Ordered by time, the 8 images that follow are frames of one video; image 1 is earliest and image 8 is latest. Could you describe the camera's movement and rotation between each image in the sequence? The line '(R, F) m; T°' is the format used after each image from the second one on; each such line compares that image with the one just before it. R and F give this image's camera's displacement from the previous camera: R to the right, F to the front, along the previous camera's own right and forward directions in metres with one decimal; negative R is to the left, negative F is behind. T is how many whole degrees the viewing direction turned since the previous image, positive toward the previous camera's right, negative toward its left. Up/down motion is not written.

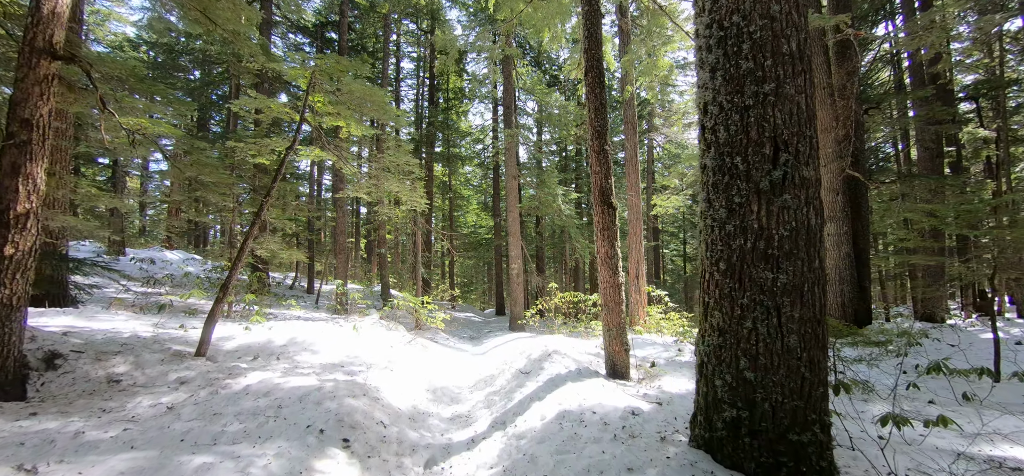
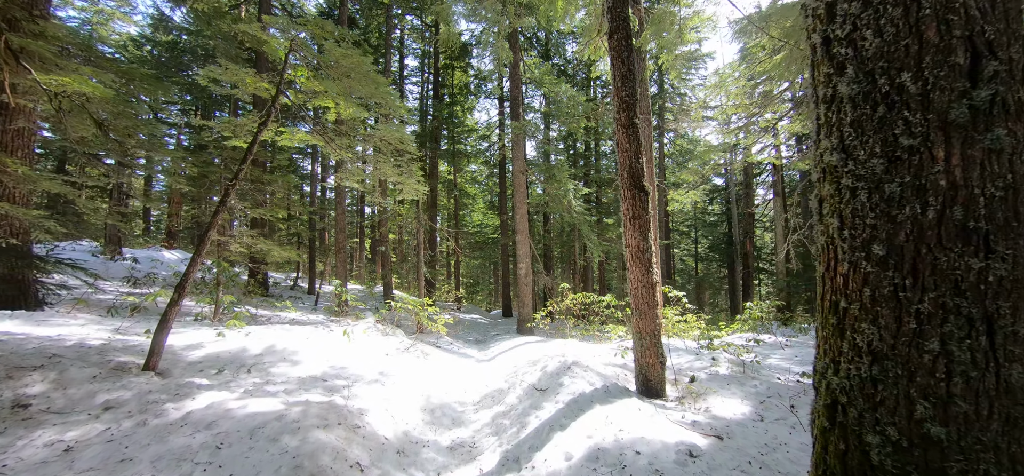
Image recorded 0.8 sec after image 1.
(0.0, +0.6) m; -1°
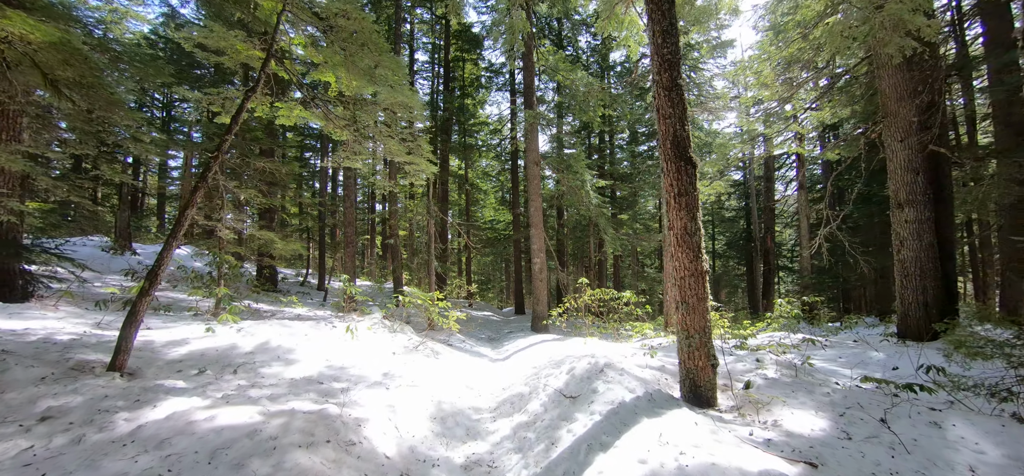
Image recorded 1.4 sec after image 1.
(-0.1, +0.4) m; -1°
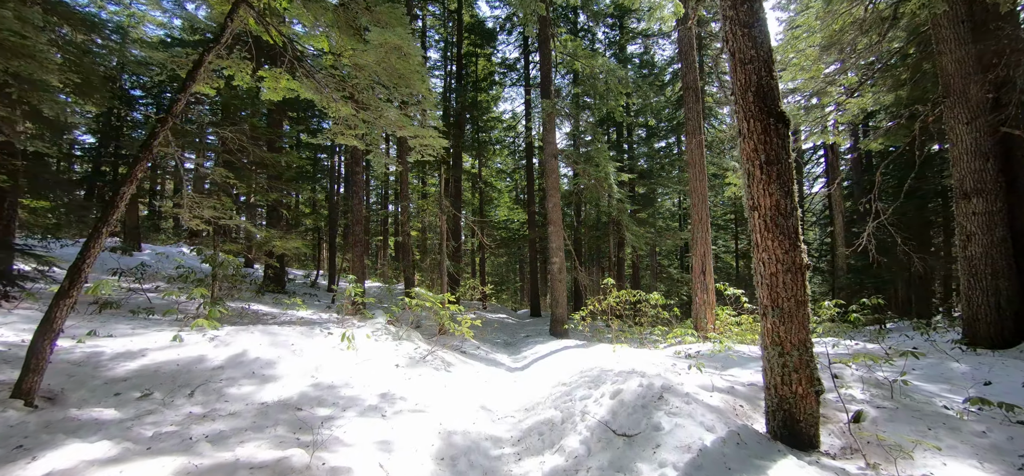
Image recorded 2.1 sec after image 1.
(-0.1, +0.6) m; -2°
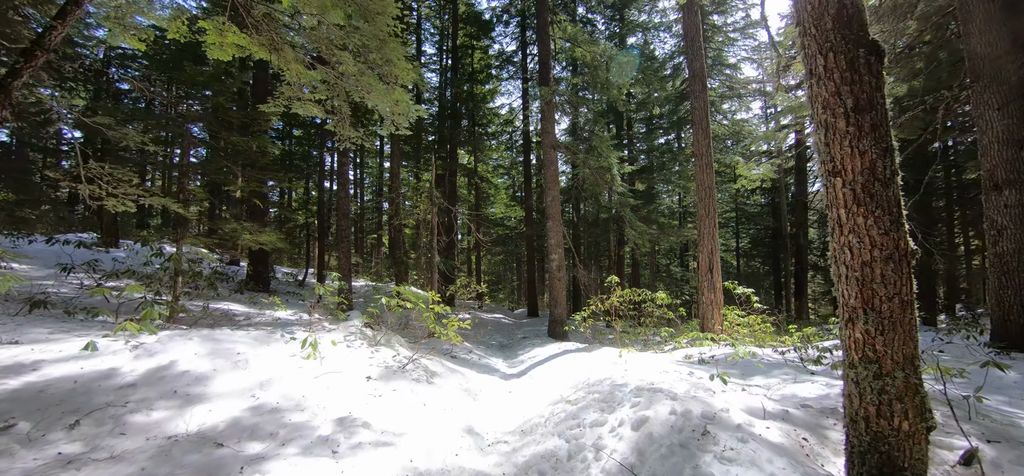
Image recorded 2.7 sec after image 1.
(0.0, +0.5) m; 0°
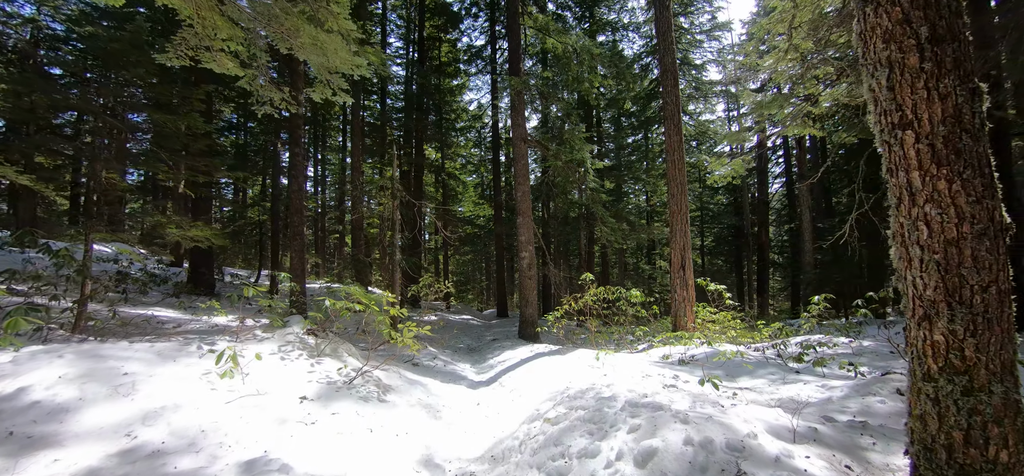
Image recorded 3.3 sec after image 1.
(0.0, +0.4) m; +4°
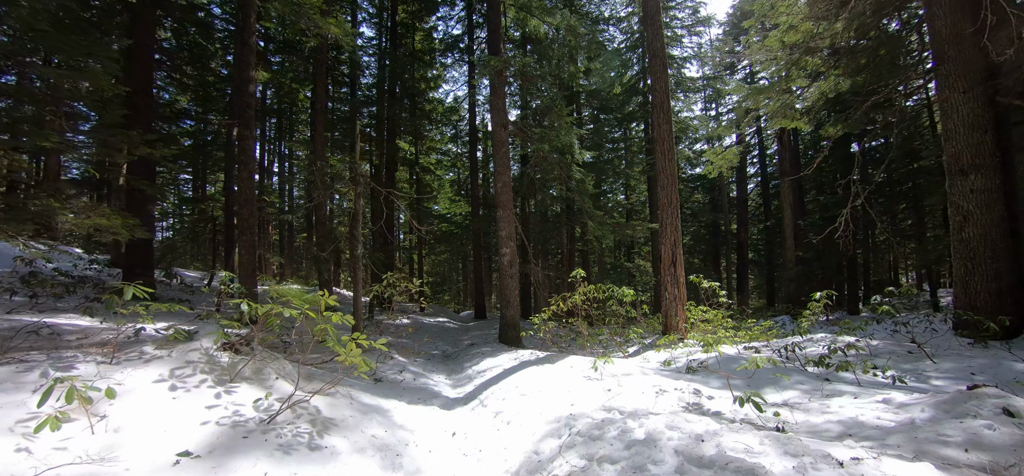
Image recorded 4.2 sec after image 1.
(0.0, +0.7) m; +3°
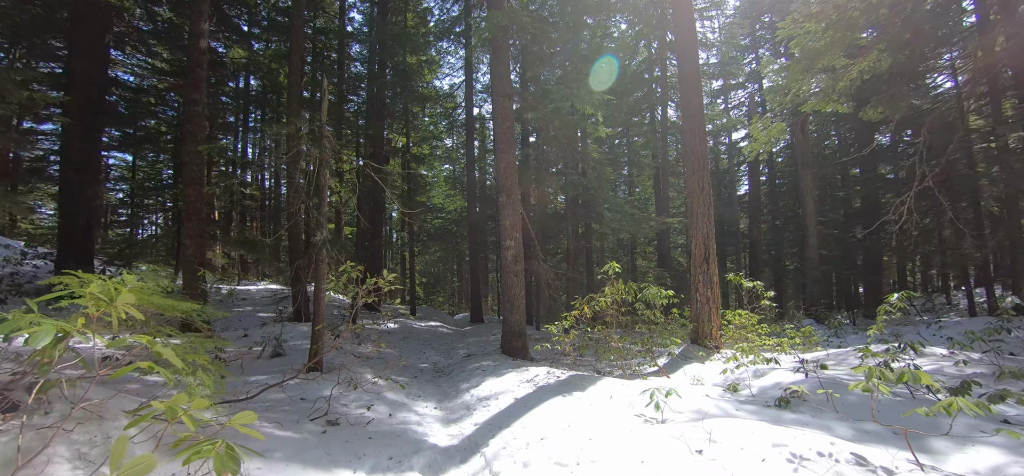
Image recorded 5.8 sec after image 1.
(-0.1, +1.2) m; +1°
